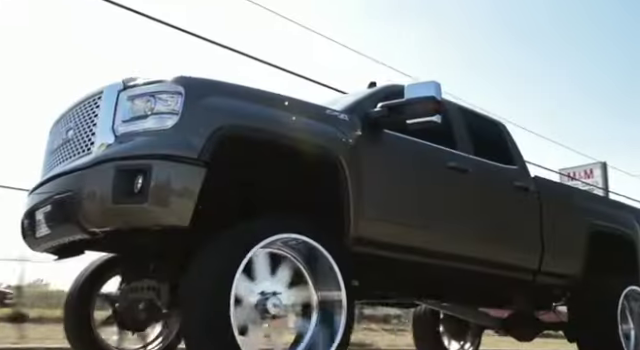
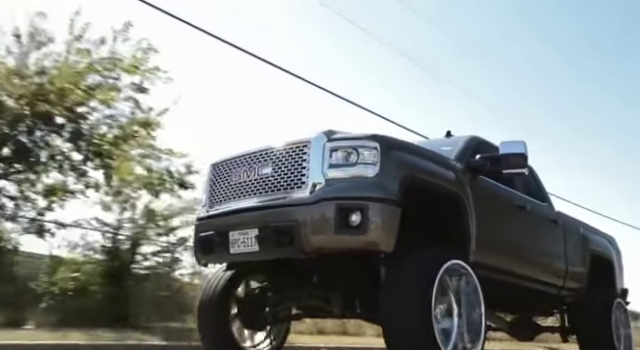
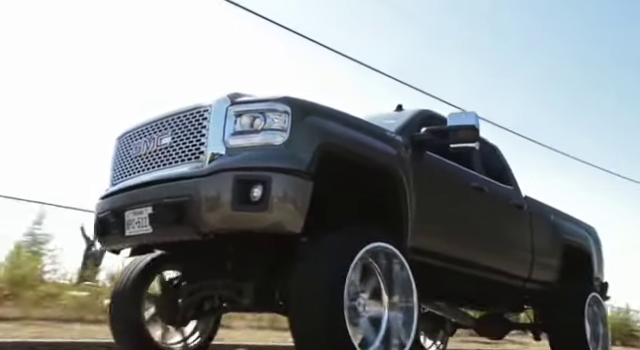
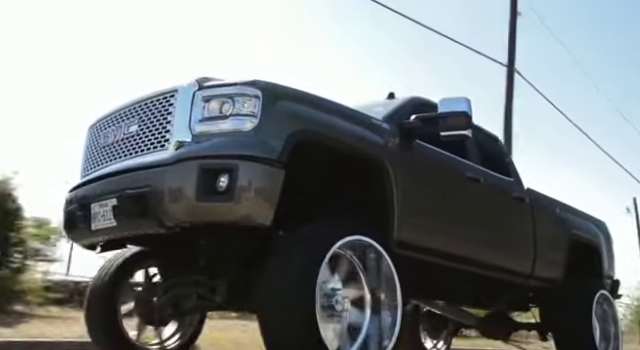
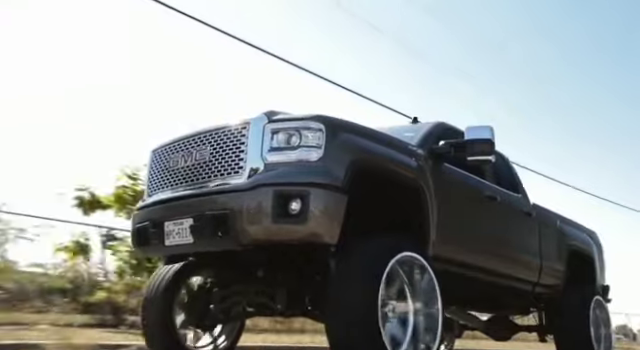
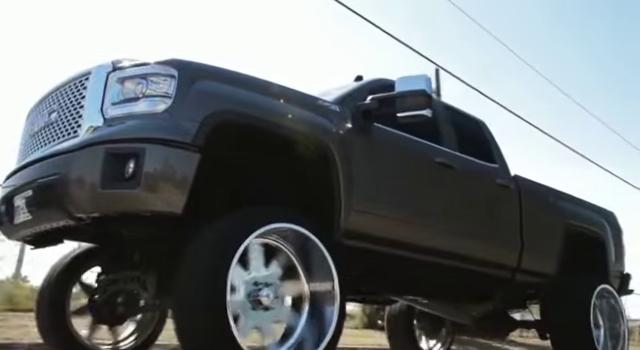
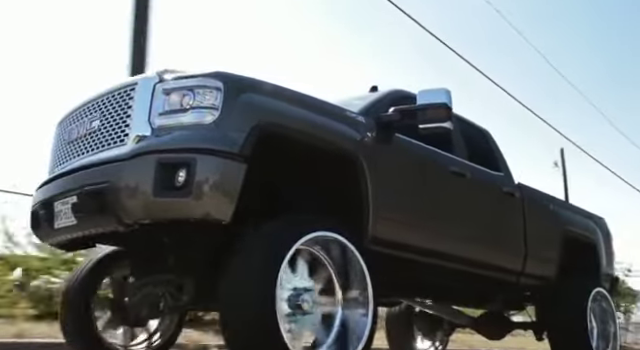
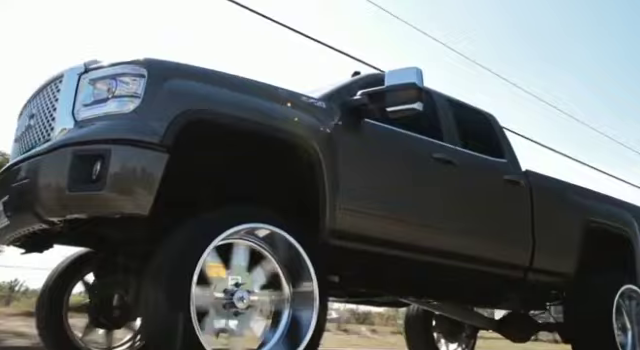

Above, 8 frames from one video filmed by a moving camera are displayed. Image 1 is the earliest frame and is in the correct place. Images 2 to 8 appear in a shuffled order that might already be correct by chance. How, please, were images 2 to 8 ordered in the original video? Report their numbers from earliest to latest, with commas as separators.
8, 6, 7, 4, 3, 5, 2
